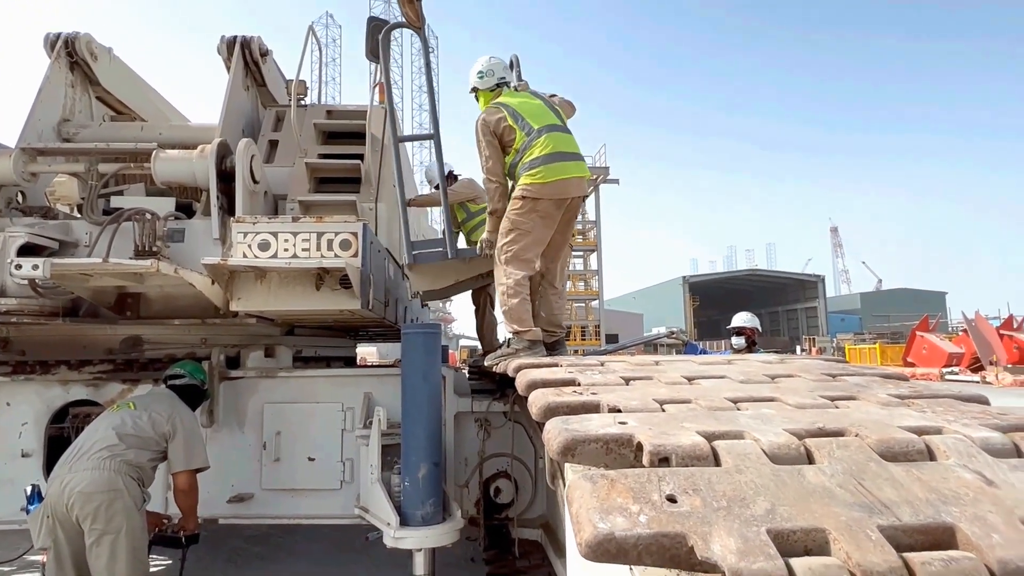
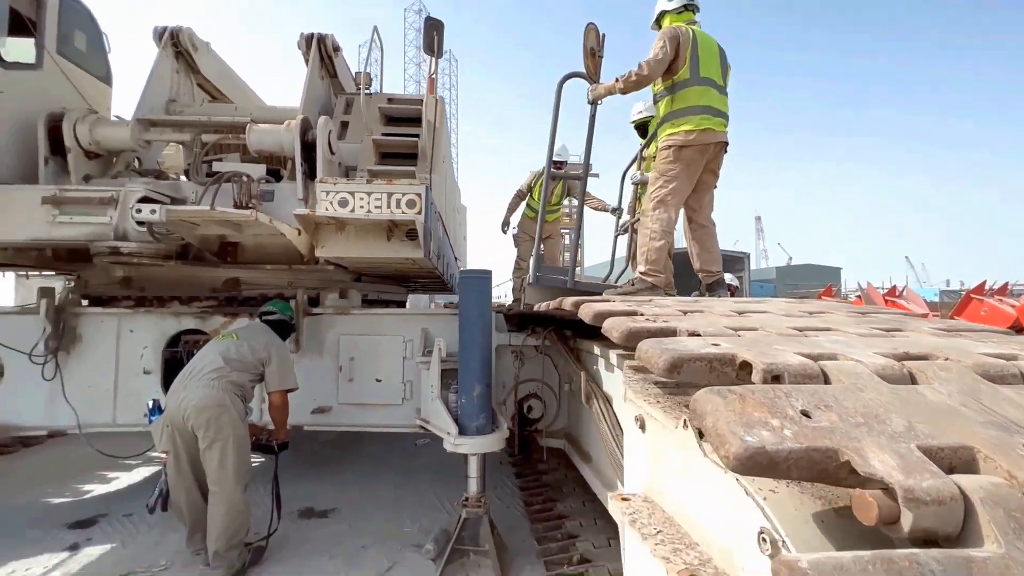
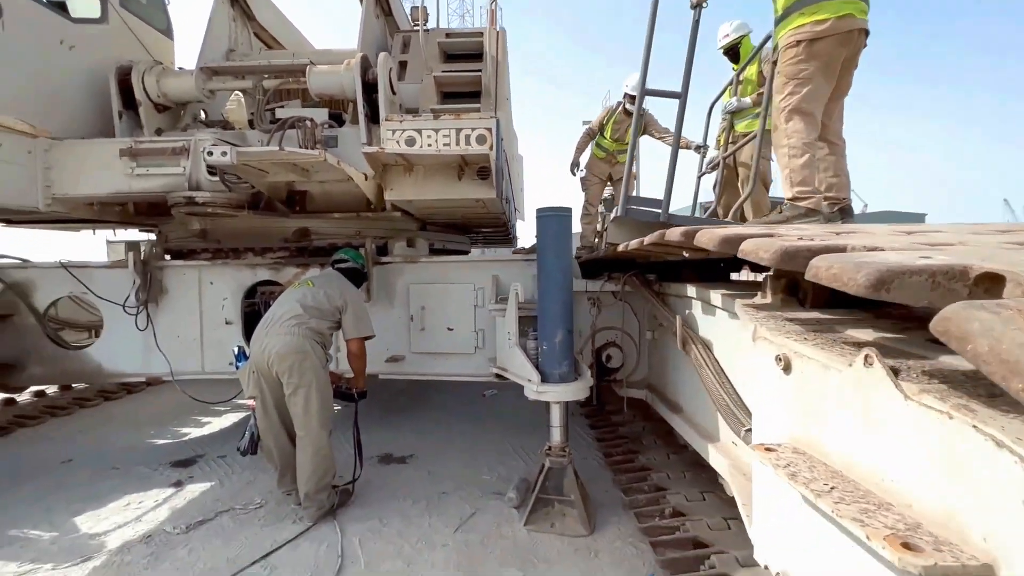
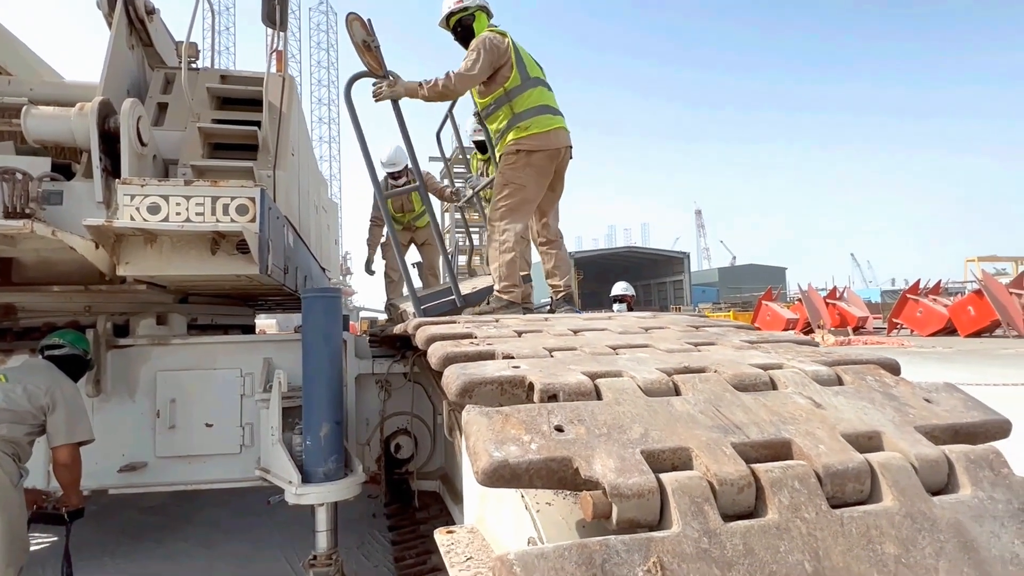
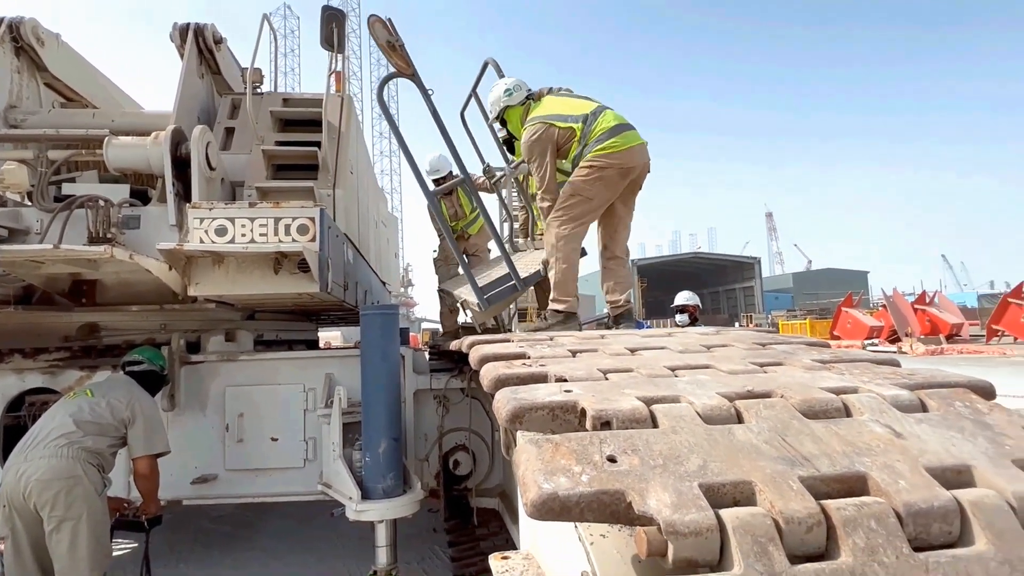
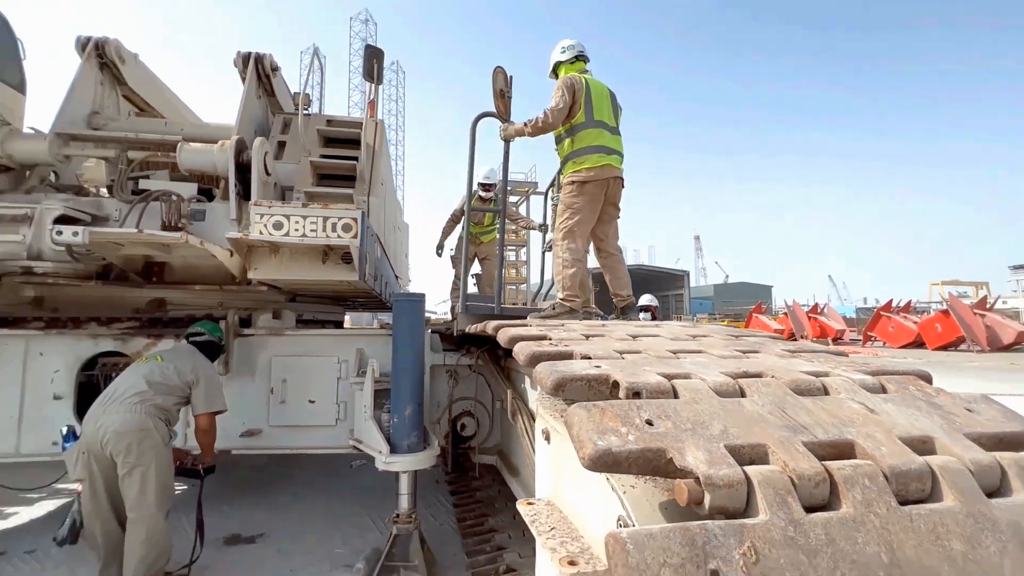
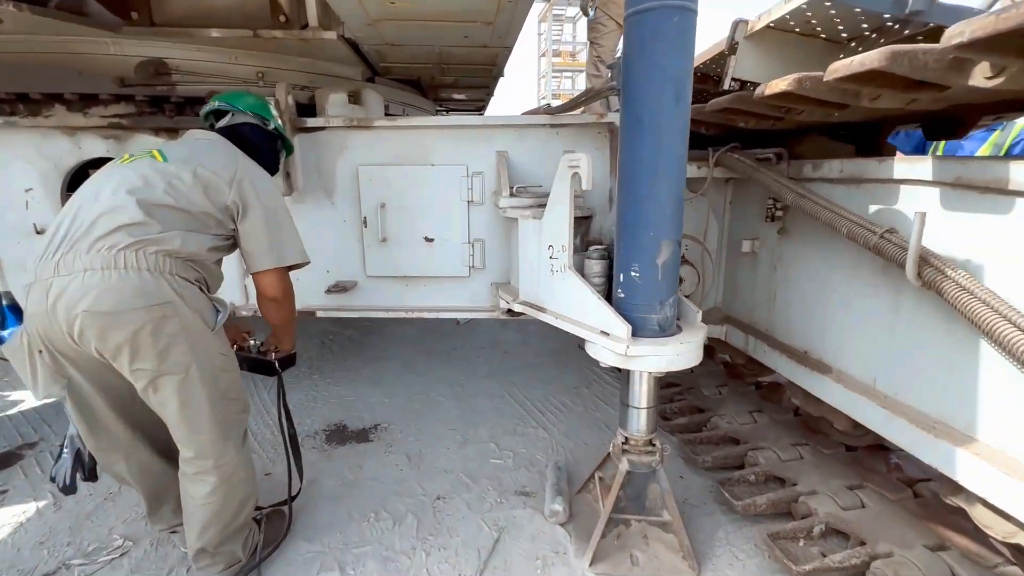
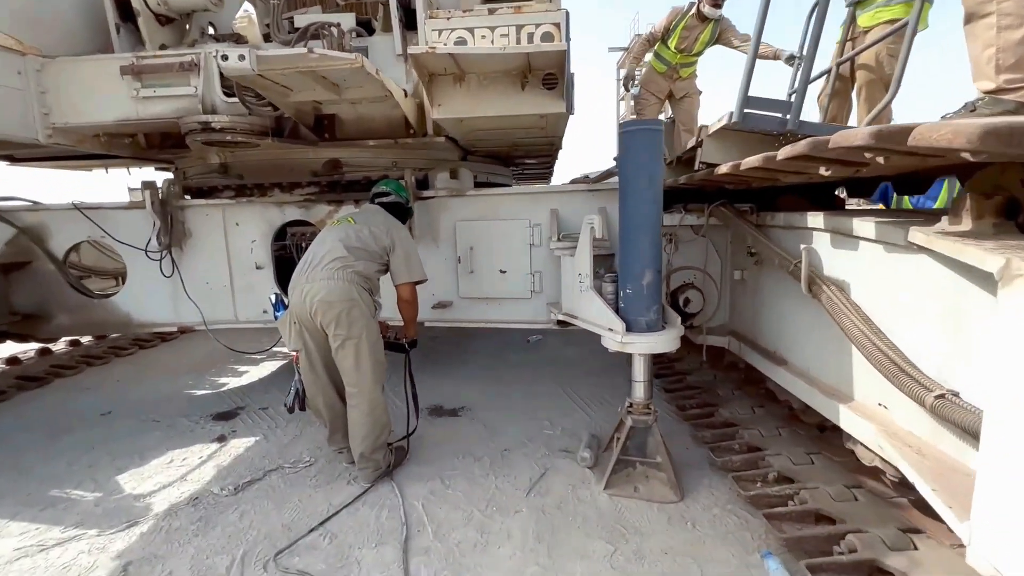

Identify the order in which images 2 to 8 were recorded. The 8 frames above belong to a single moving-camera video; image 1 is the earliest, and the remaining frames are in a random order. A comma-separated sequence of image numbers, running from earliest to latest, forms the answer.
5, 4, 6, 2, 3, 8, 7
